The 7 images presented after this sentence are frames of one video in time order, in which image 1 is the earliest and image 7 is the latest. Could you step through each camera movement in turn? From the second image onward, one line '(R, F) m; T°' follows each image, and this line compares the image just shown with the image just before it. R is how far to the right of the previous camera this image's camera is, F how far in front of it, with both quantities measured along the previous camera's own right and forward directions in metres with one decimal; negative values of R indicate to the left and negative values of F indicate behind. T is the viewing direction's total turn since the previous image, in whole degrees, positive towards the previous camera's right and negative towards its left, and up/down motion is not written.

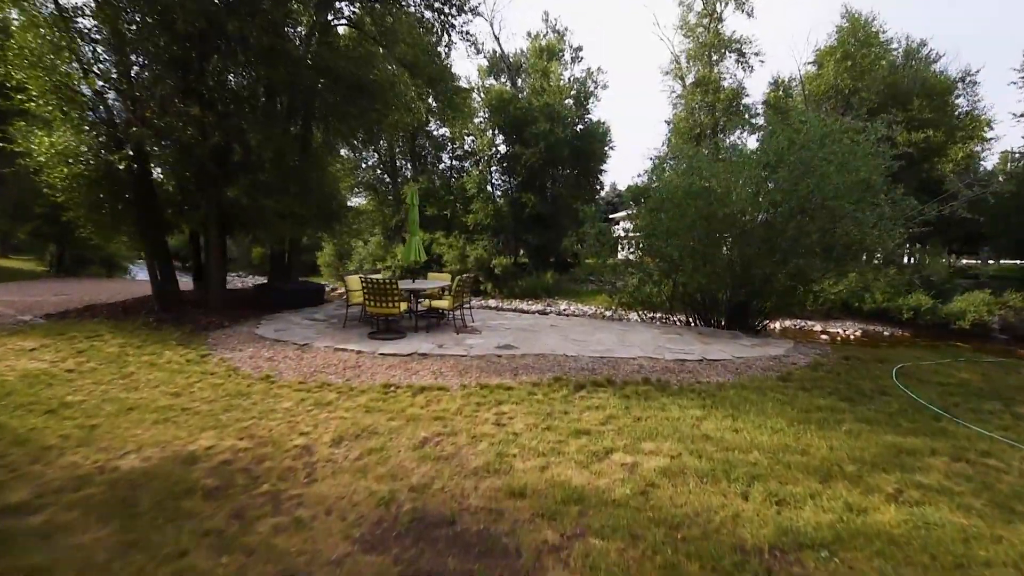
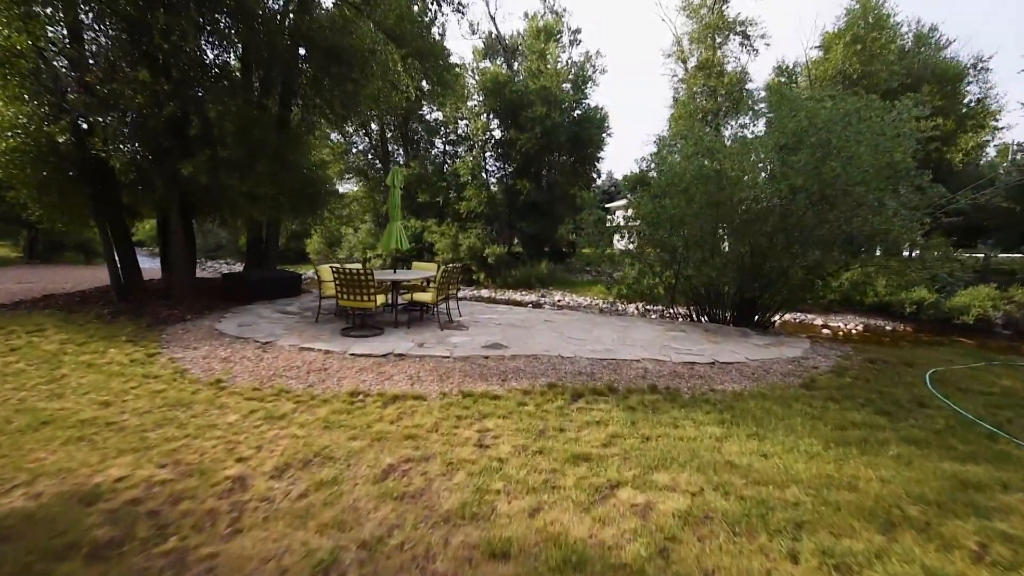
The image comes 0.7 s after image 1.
(+0.1, +0.6) m; +1°
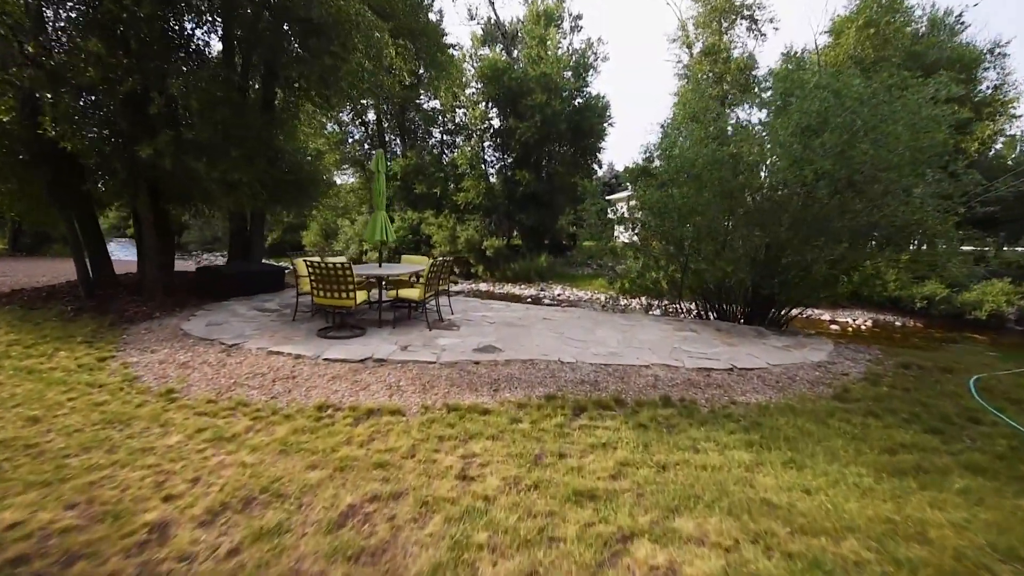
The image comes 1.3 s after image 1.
(+0.1, +0.5) m; 0°
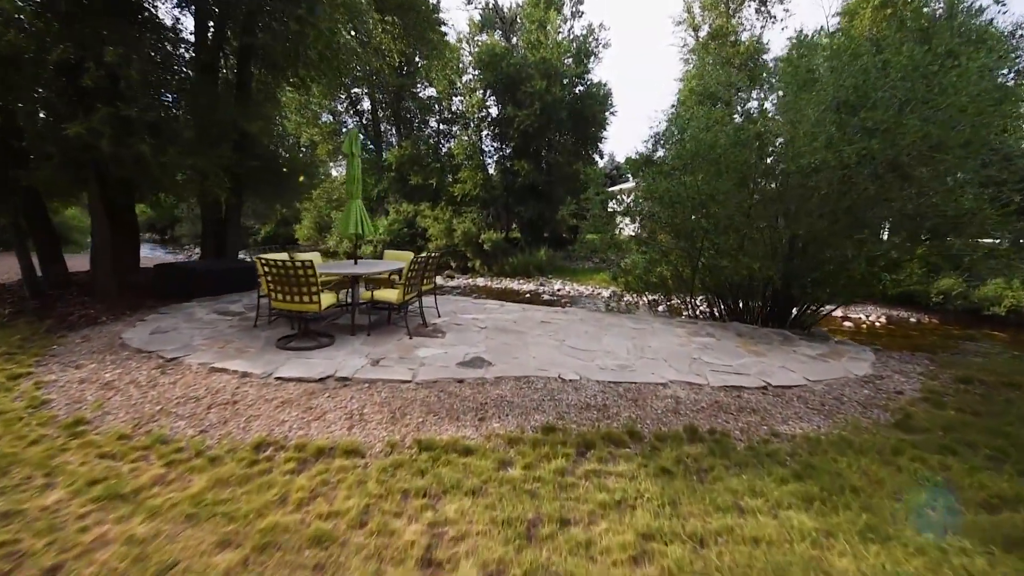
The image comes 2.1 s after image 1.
(+0.1, +0.7) m; 0°
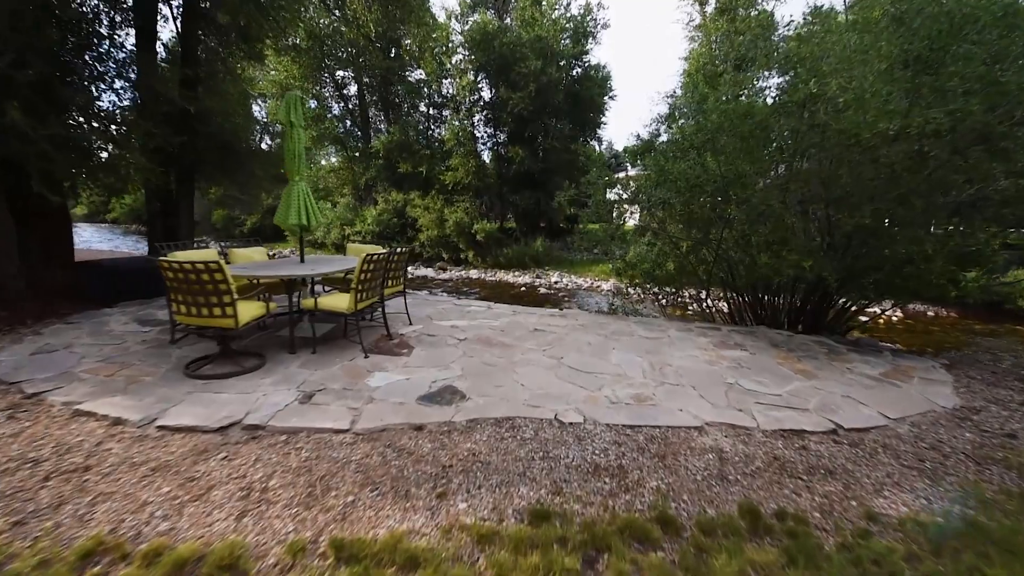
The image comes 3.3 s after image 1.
(+0.1, +0.9) m; 0°
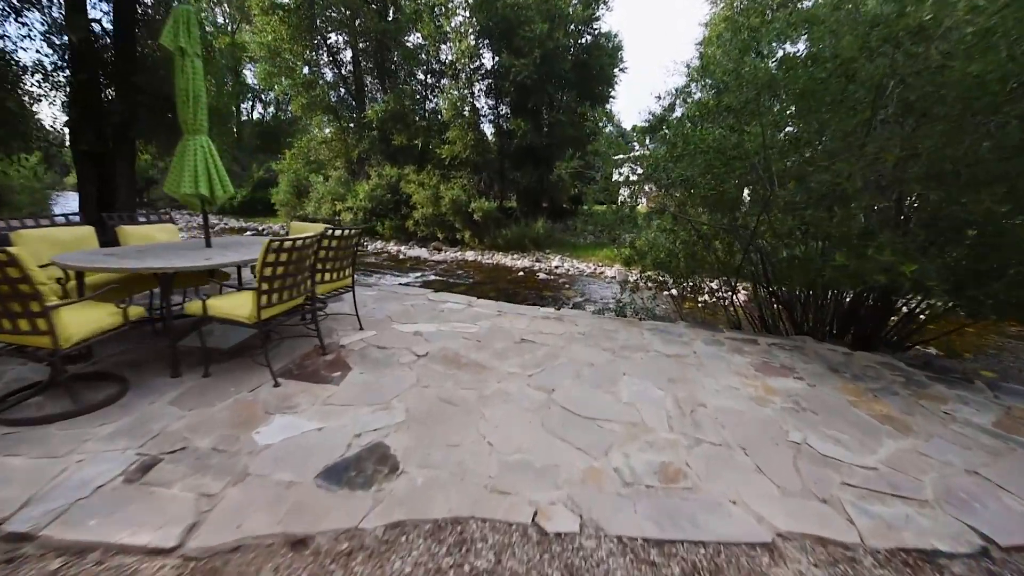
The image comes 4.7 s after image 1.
(+0.2, +1.0) m; 0°
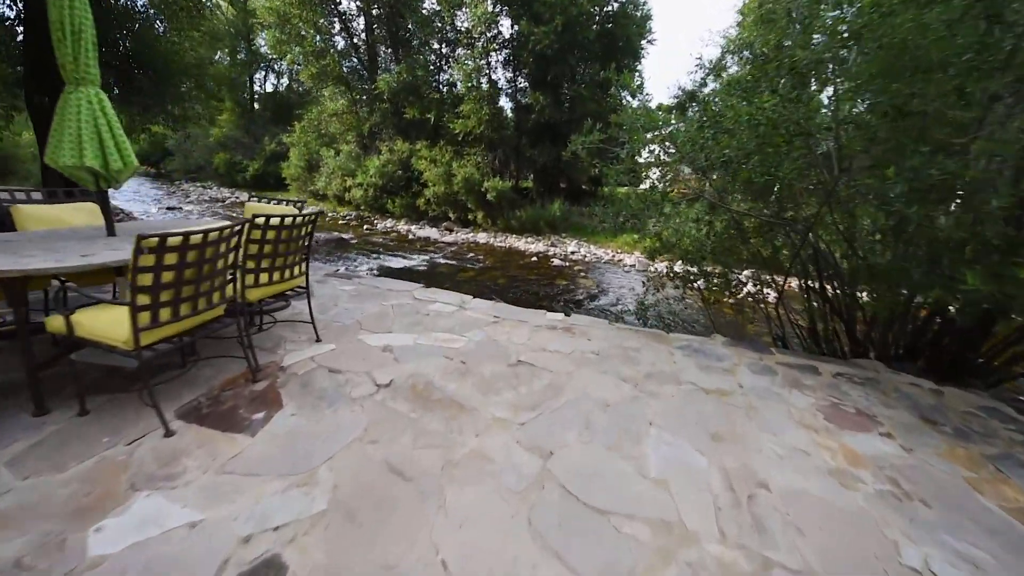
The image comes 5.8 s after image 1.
(+0.1, +0.7) m; -2°
